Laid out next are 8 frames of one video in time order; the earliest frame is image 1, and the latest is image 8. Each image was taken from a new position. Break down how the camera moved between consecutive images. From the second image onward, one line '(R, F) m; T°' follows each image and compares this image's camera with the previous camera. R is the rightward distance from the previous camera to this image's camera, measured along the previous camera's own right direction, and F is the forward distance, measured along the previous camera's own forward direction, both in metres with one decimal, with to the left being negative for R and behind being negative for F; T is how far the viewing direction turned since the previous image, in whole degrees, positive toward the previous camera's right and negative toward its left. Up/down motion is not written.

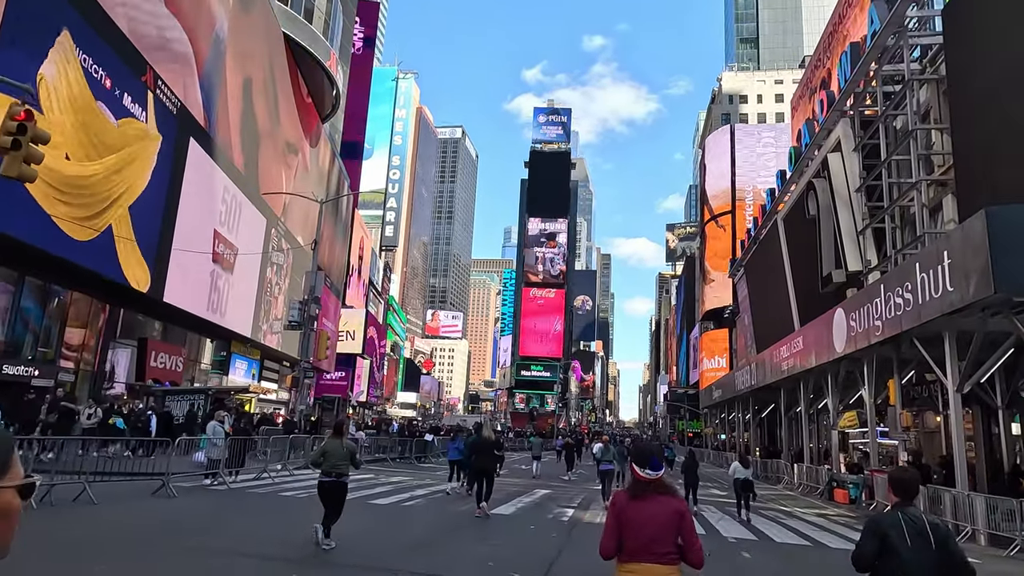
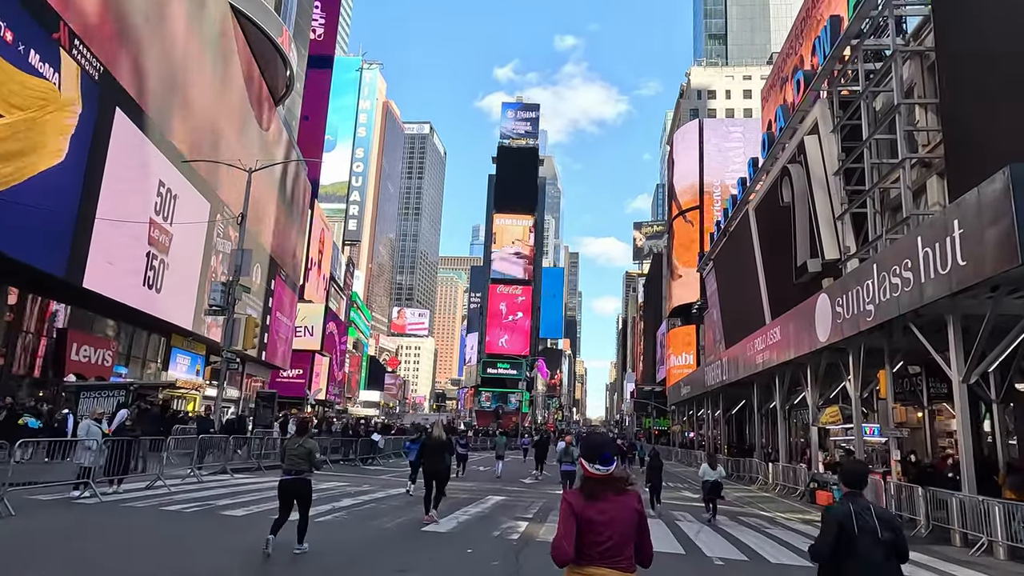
(+0.4, +1.8) m; +3°
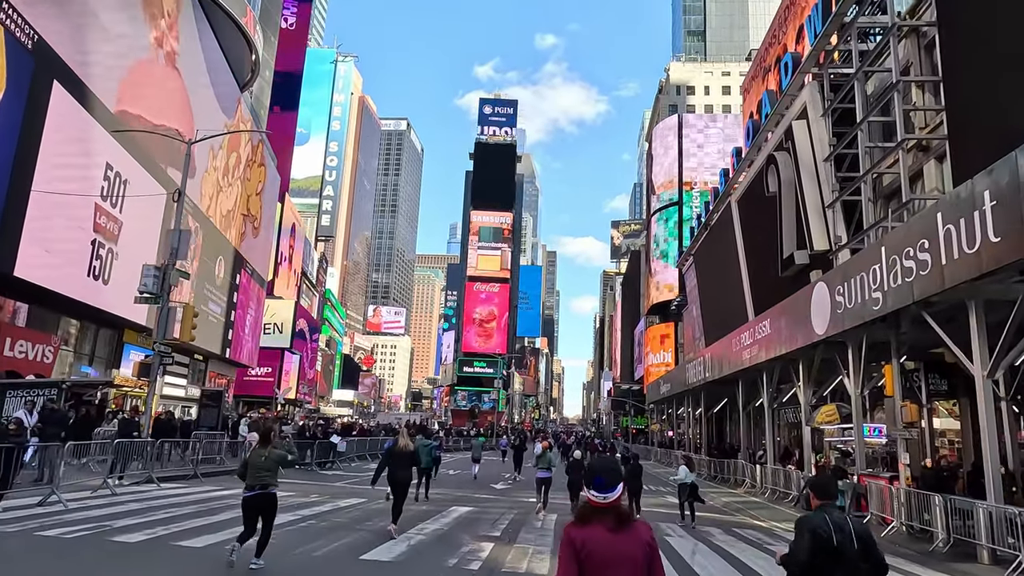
(+0.2, +1.5) m; +2°
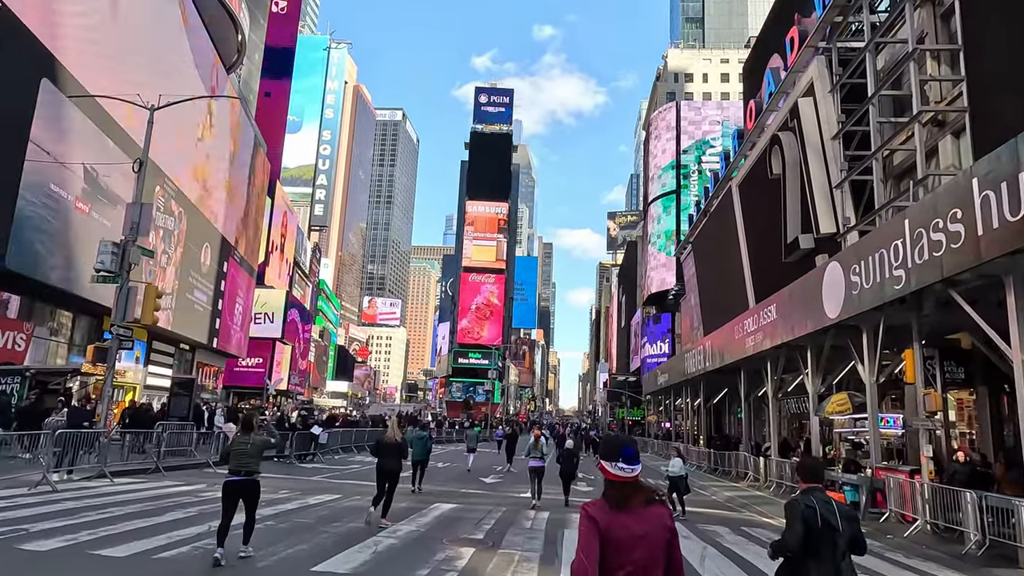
(+0.1, +1.0) m; 0°
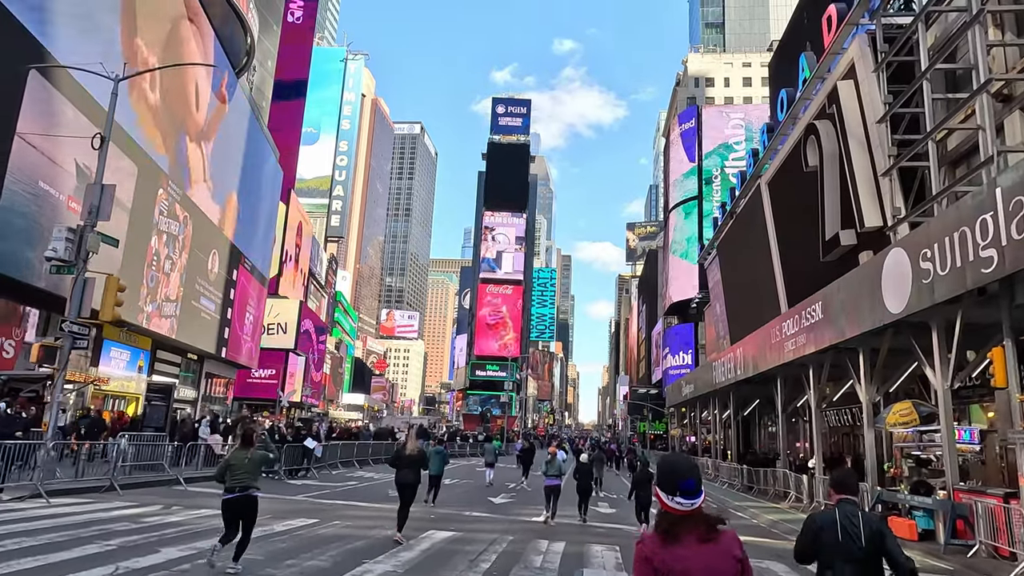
(+0.1, +1.7) m; -2°
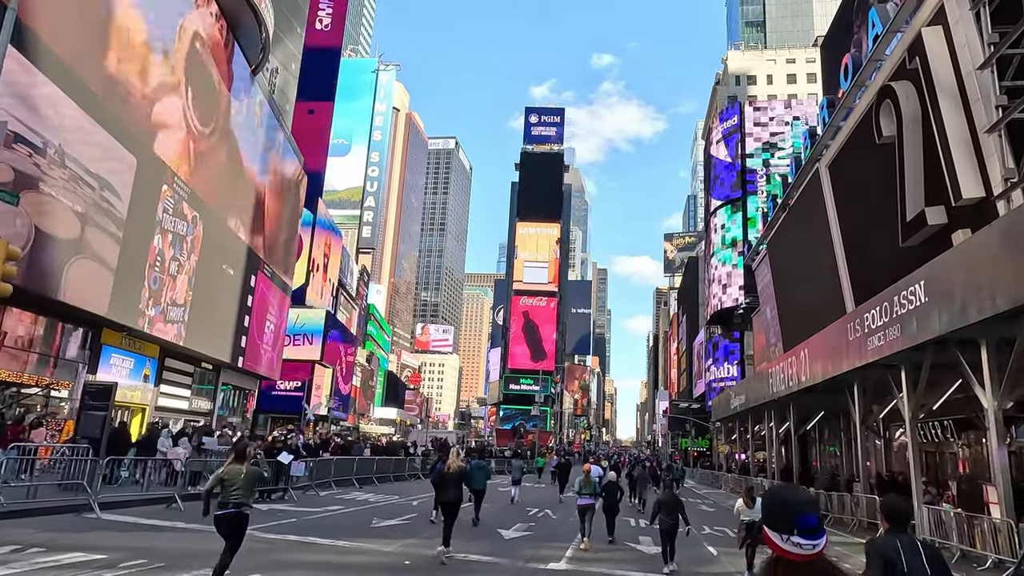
(+0.4, +3.0) m; -3°
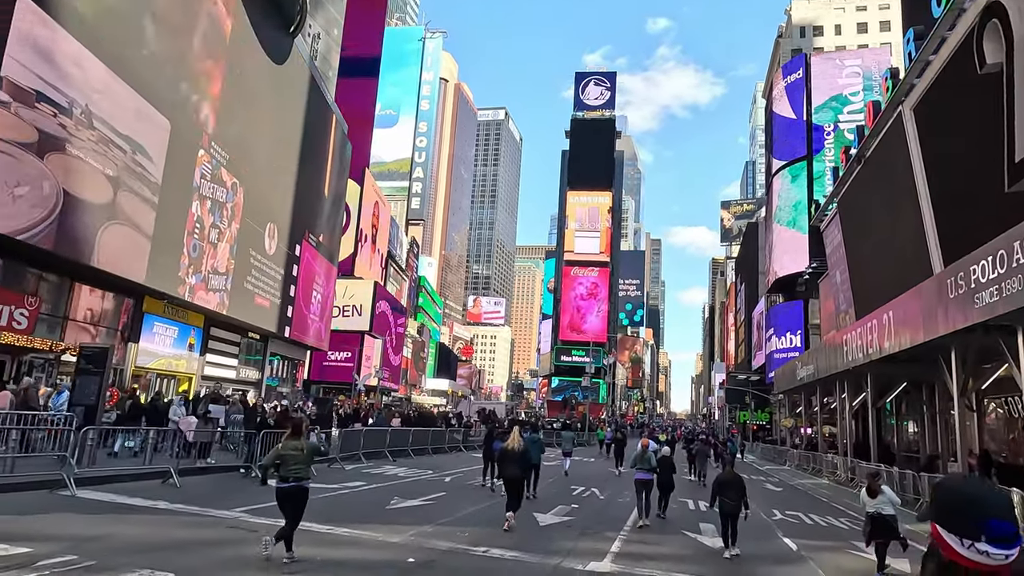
(+0.2, +1.7) m; -5°
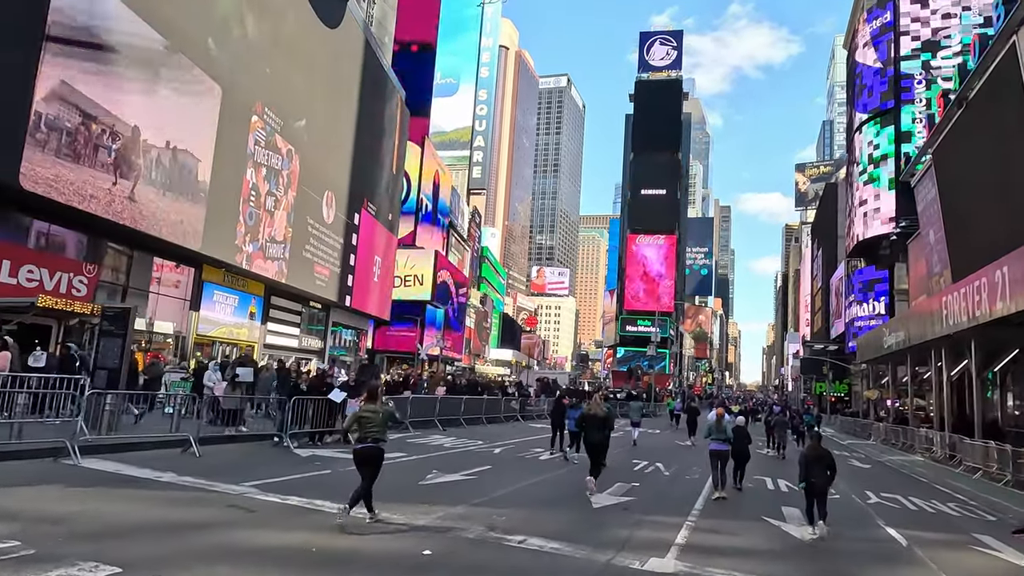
(+0.2, +1.3) m; -6°
